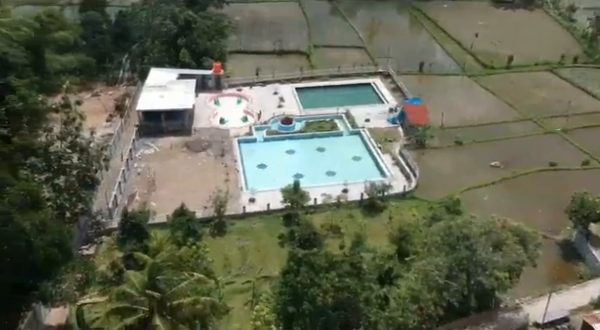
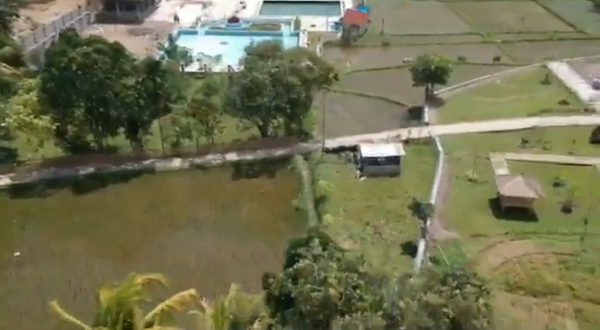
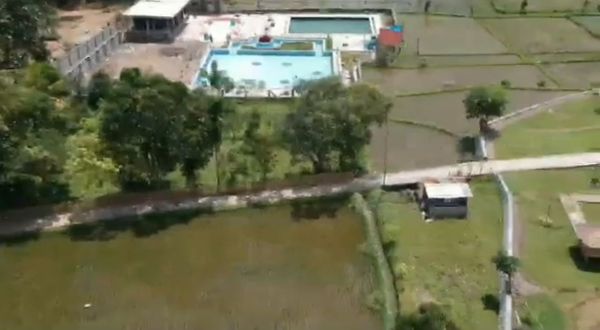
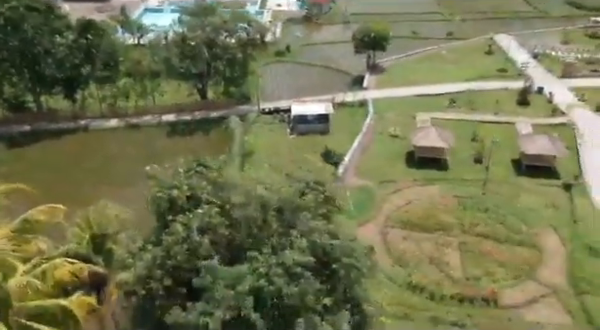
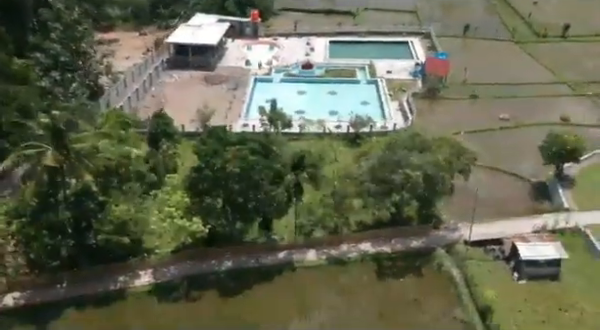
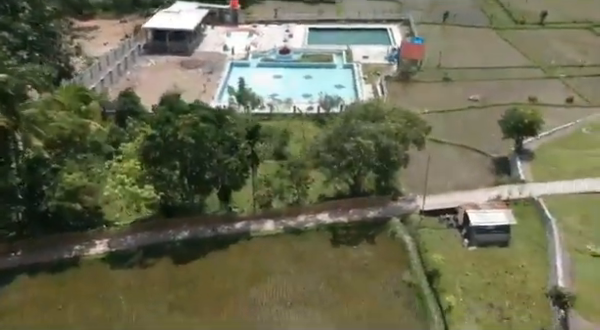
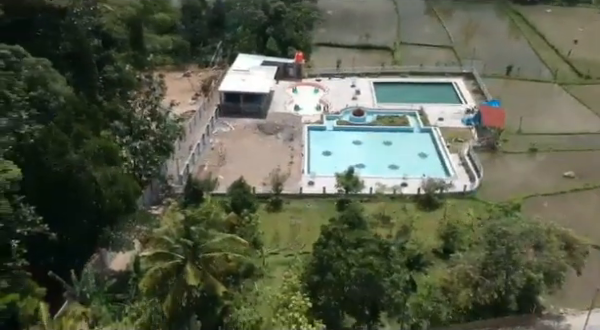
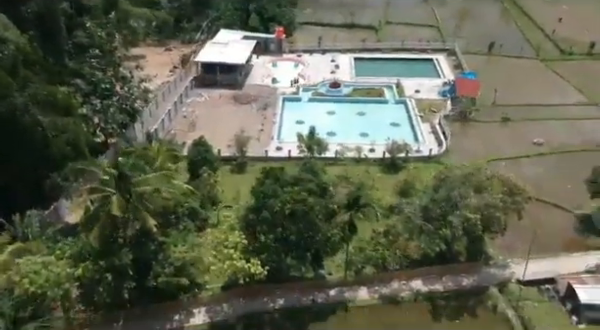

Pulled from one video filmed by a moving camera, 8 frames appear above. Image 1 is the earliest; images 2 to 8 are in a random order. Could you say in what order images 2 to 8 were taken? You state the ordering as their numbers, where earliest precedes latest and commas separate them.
7, 8, 5, 6, 3, 2, 4
